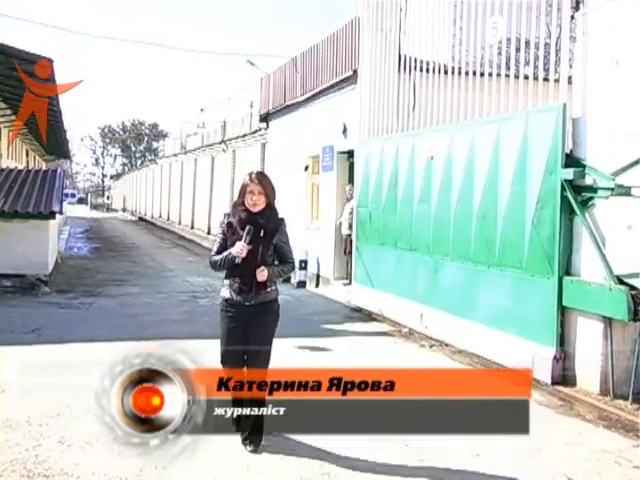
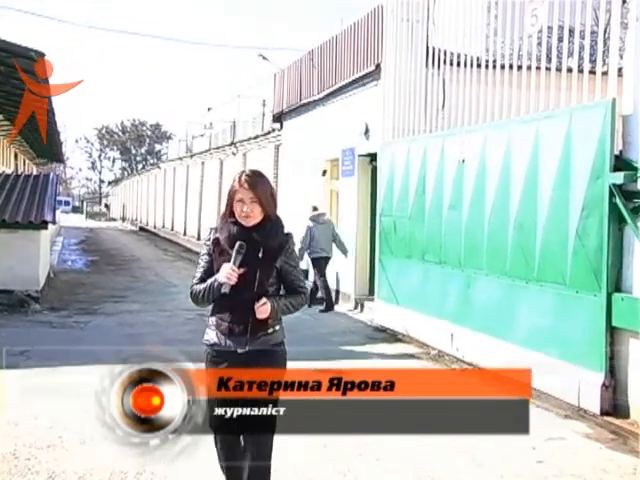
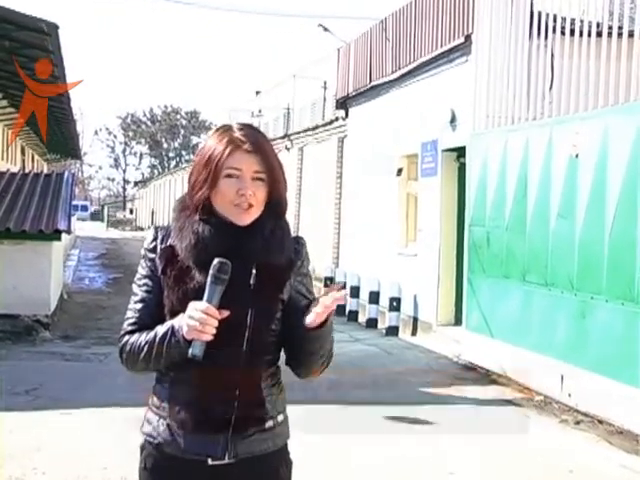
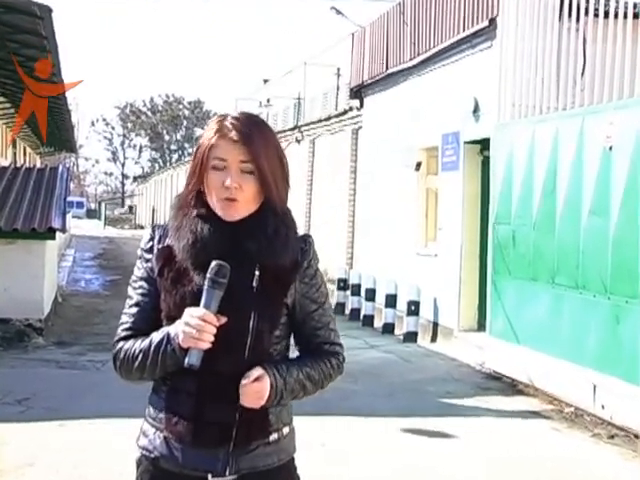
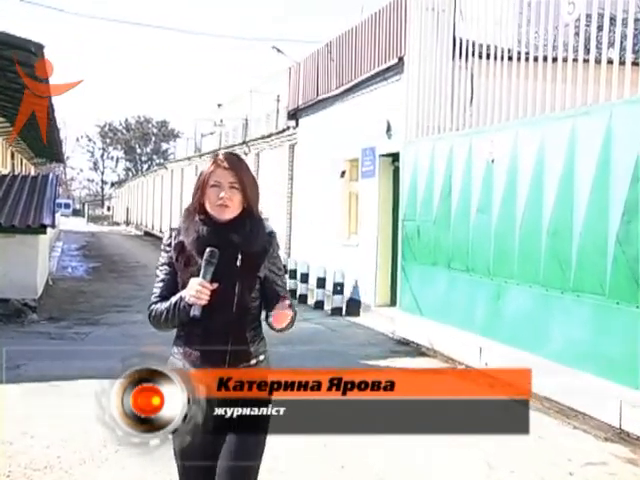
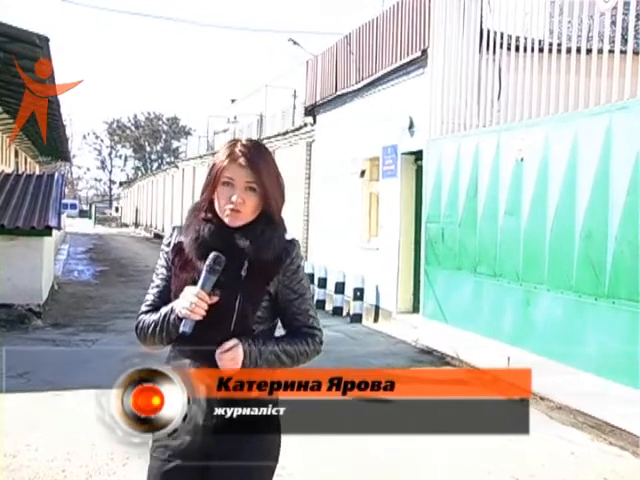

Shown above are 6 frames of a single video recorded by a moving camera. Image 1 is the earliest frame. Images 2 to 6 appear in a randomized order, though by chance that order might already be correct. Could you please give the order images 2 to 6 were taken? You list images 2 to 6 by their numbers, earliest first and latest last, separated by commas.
2, 5, 6, 3, 4
